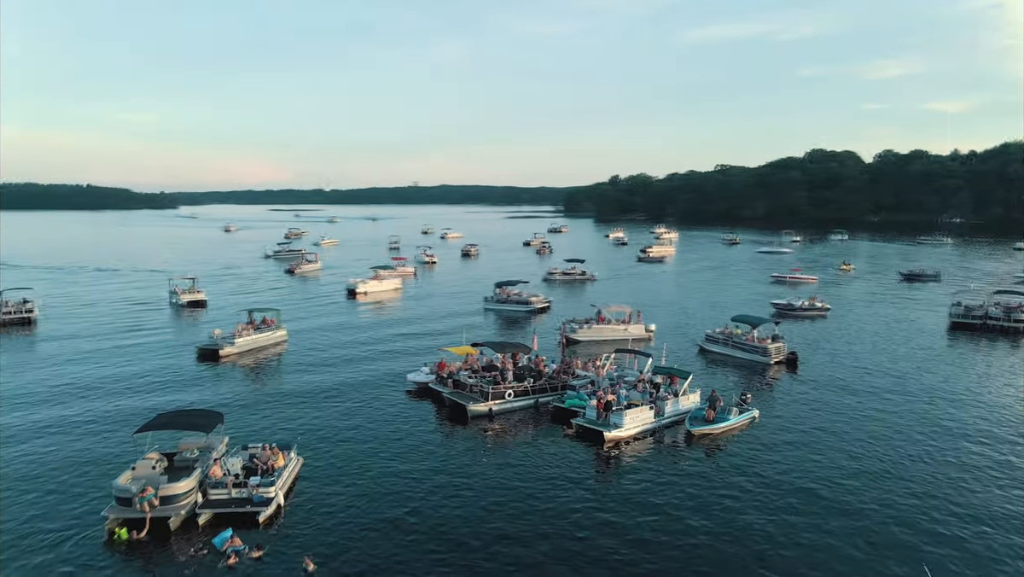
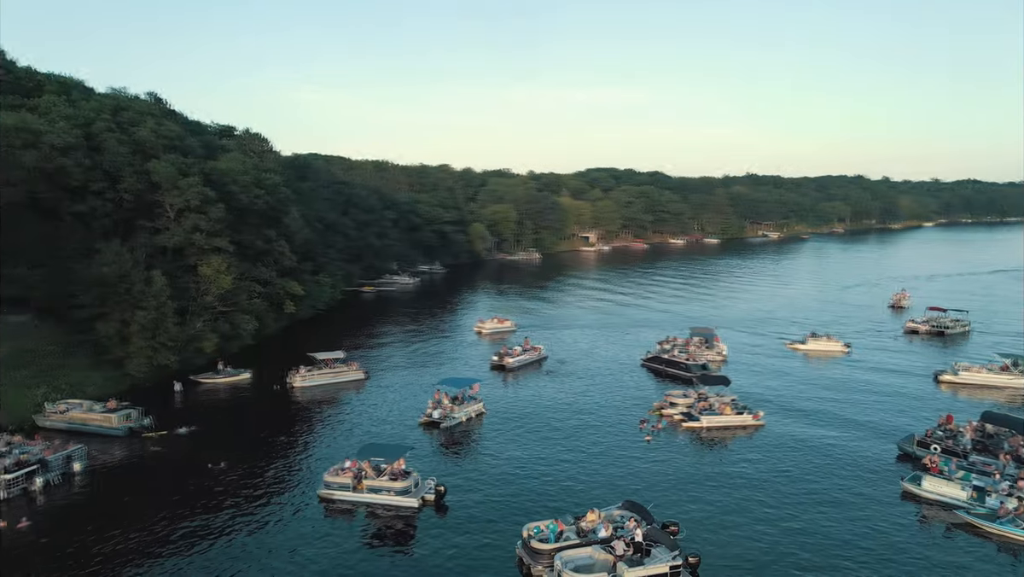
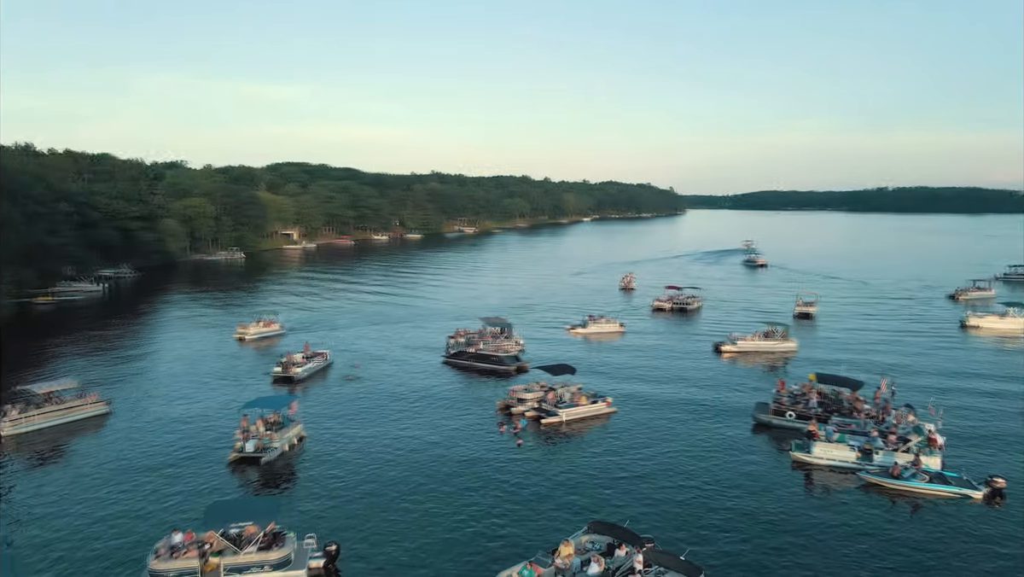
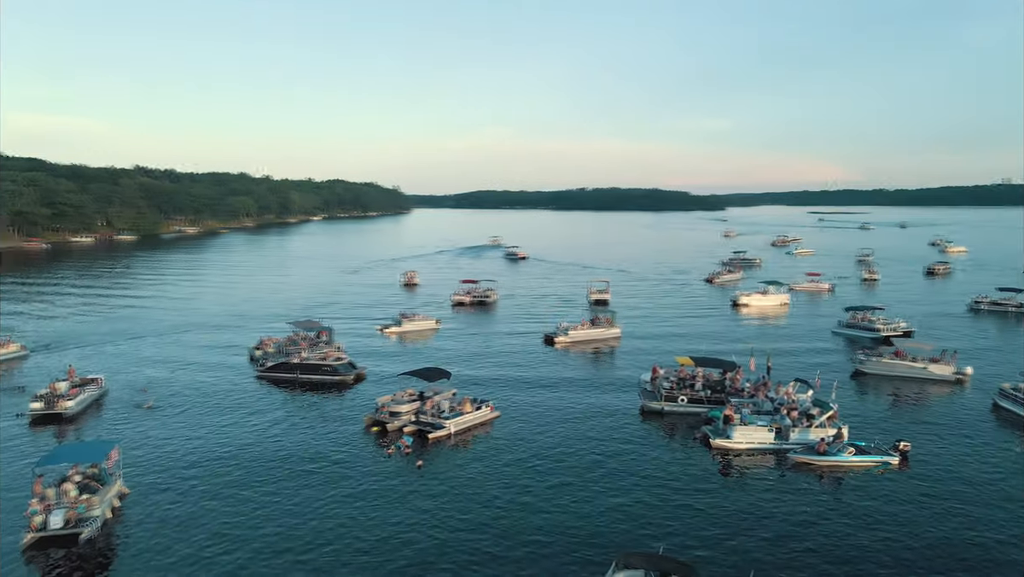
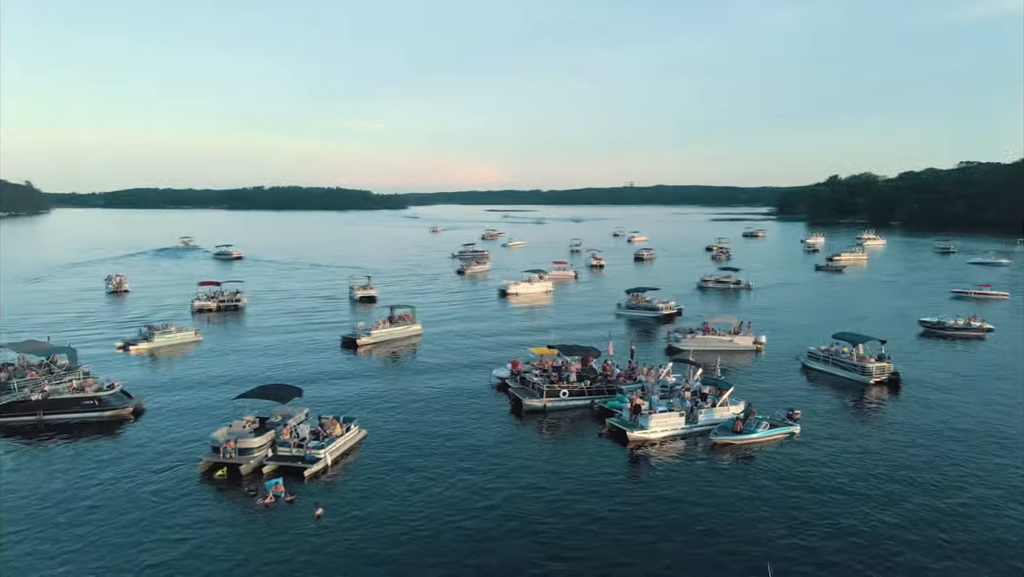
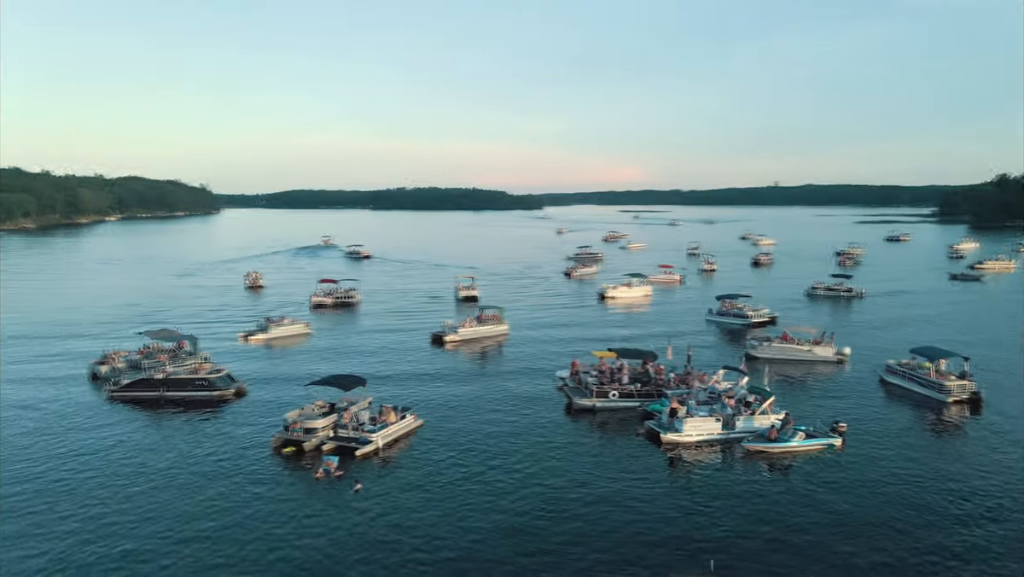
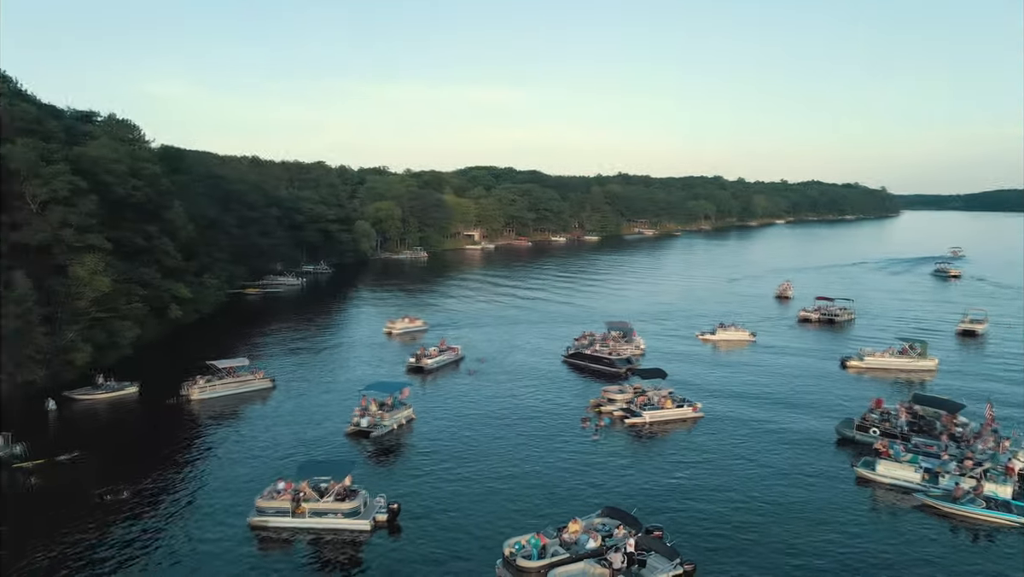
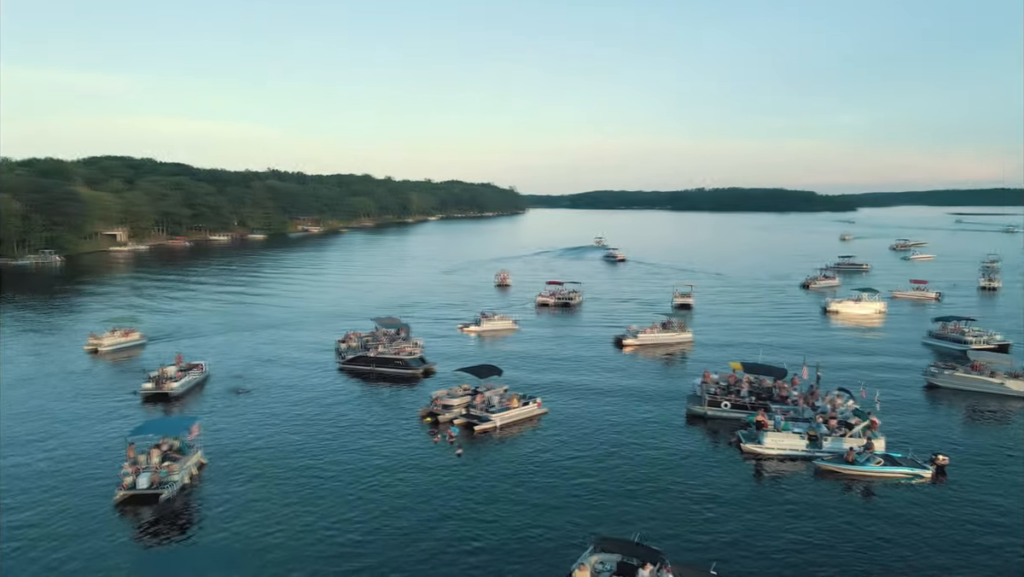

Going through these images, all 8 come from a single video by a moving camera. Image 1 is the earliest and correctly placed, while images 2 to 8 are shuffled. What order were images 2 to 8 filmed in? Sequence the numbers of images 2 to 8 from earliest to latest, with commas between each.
5, 6, 4, 8, 3, 7, 2
